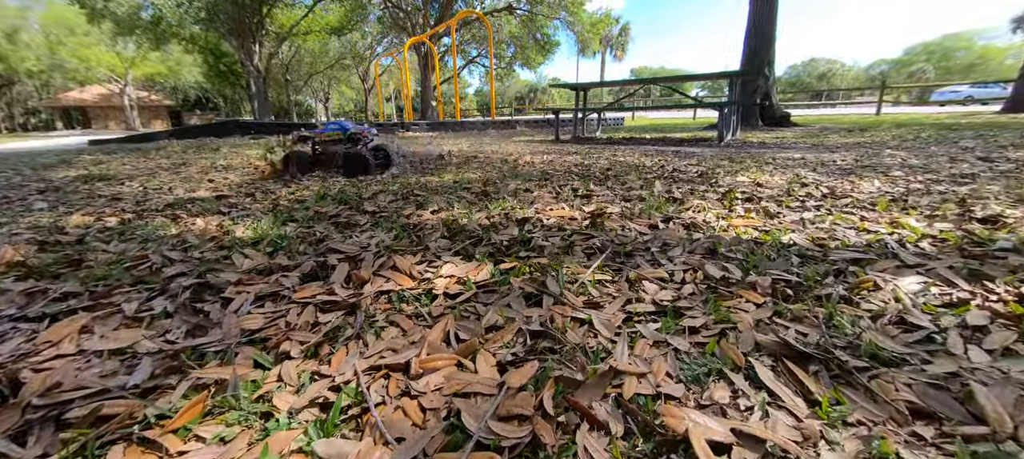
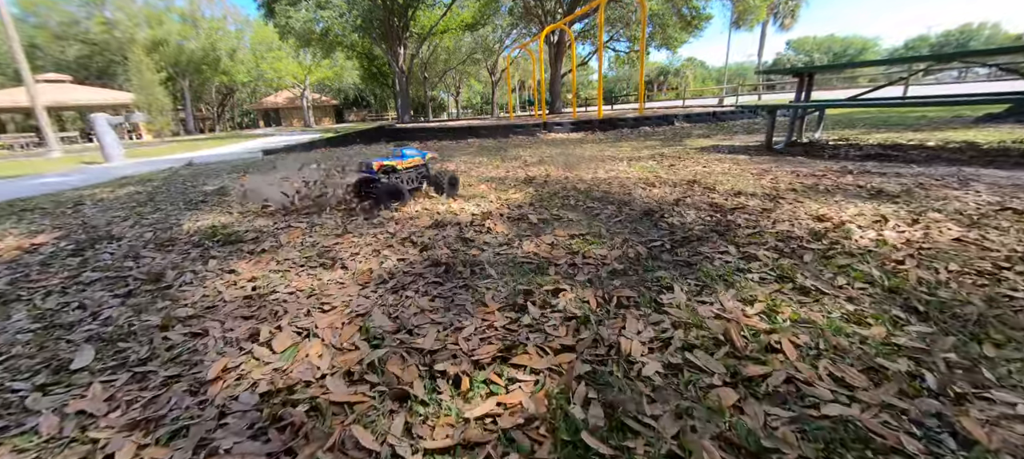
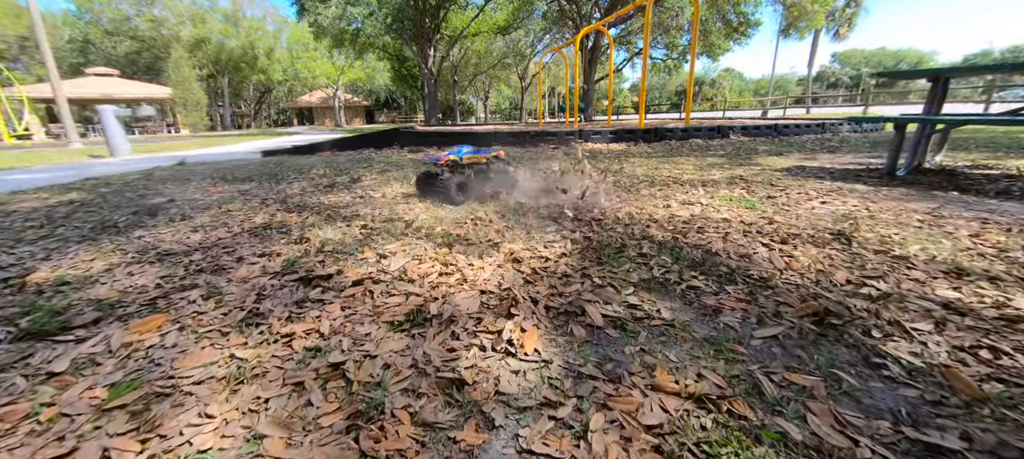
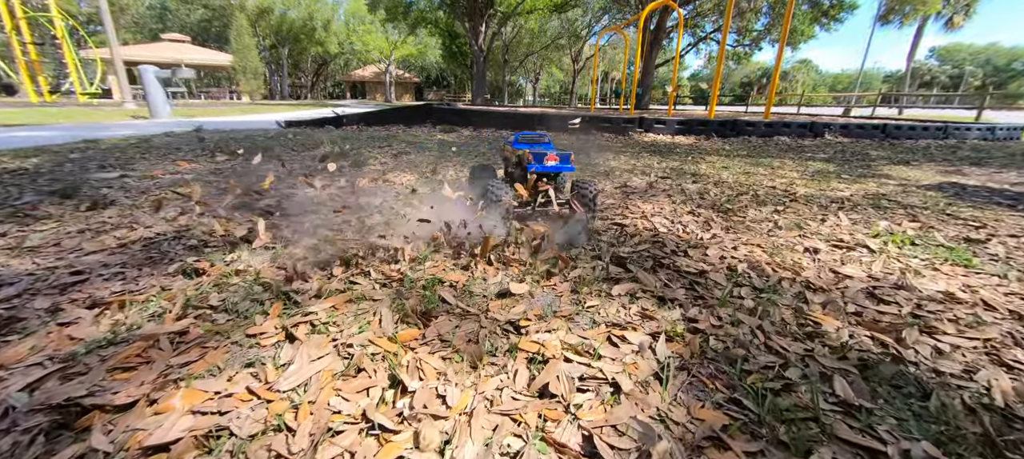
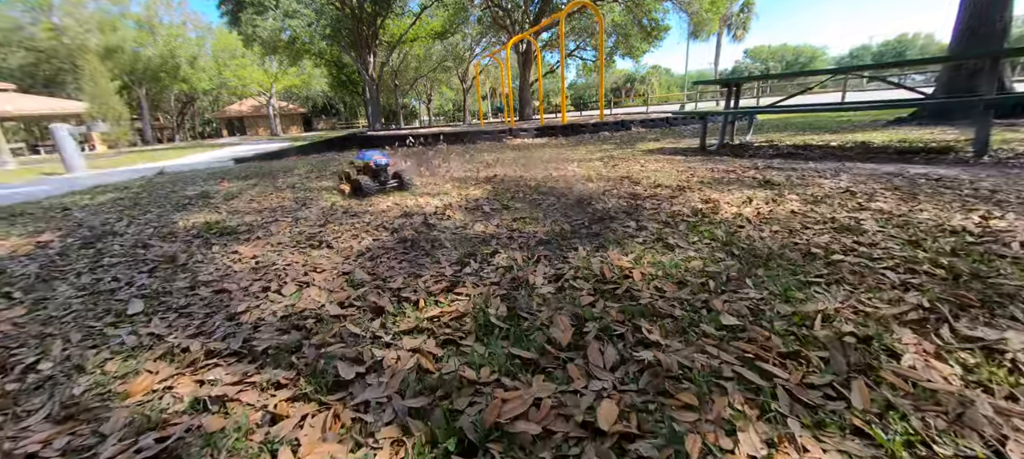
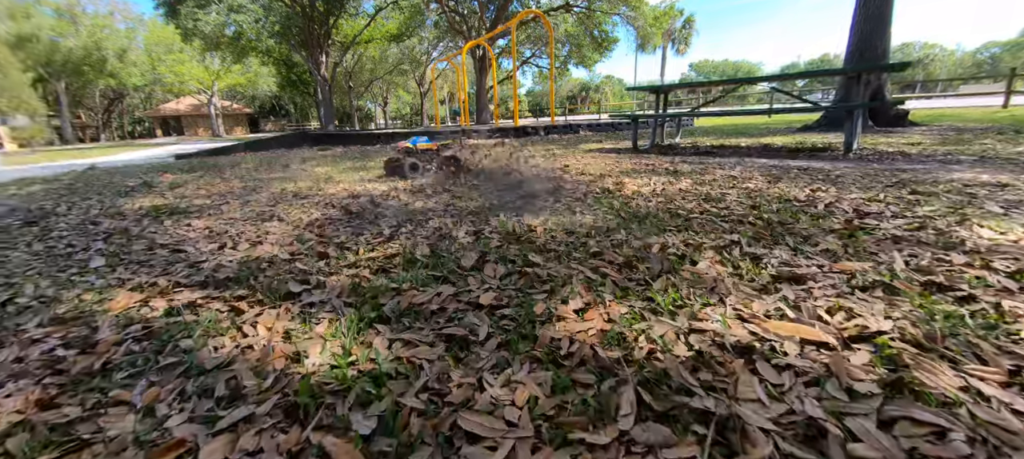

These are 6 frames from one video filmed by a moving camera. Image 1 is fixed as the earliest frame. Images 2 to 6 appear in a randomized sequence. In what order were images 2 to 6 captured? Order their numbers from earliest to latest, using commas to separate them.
6, 5, 2, 3, 4
